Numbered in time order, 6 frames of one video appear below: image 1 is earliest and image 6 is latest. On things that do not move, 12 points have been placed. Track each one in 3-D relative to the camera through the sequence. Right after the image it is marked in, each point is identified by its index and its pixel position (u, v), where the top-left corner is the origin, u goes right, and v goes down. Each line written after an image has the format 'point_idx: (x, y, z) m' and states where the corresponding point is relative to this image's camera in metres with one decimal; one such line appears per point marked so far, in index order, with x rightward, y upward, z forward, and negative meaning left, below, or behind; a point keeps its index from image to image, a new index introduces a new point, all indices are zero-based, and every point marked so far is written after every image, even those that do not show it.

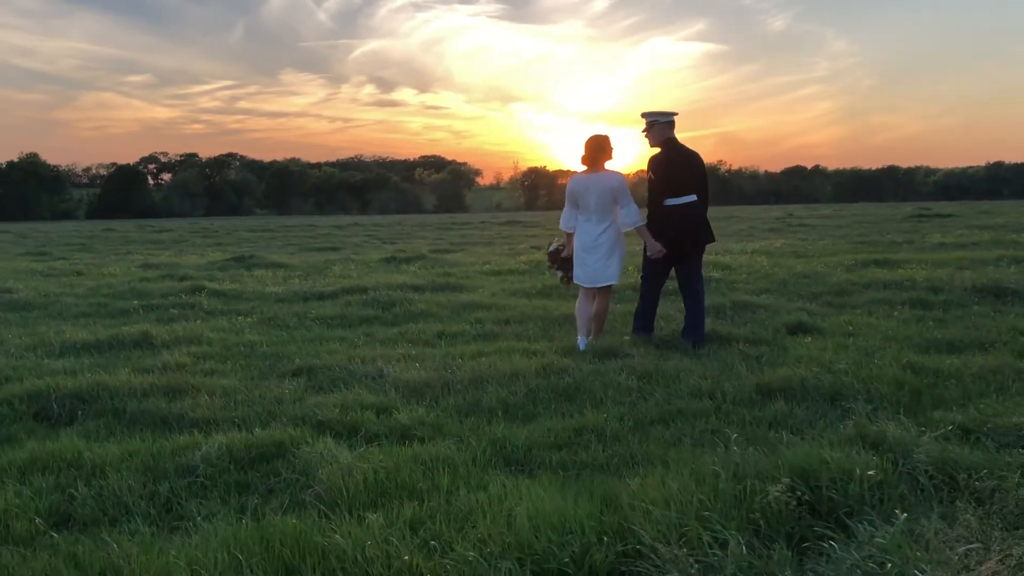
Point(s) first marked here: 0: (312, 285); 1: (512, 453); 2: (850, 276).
0: (-2.6, 0.0, +12.3) m
1: (0.0, -0.7, +4.3) m
2: (+4.2, +0.2, +11.9) m
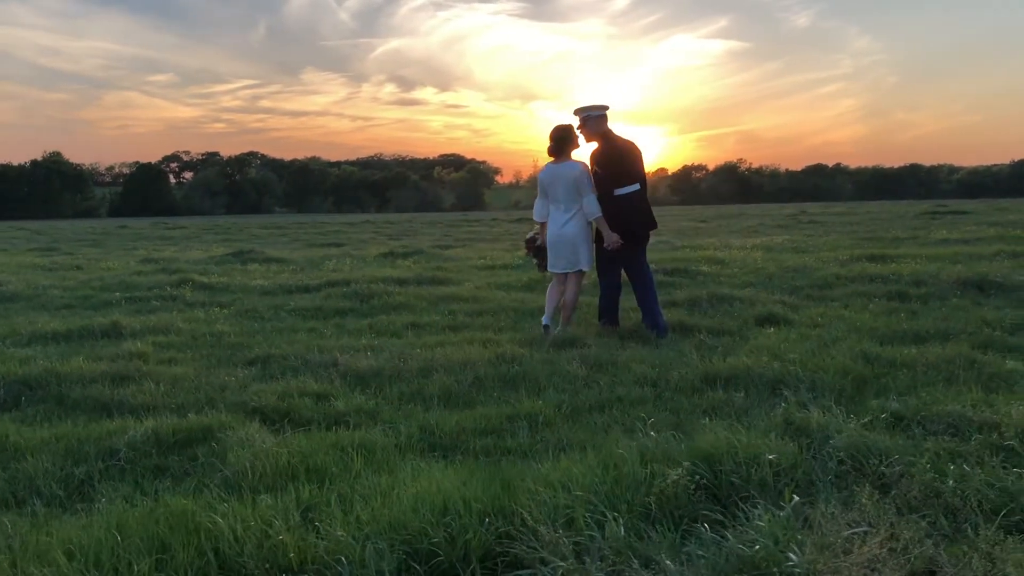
0: (-2.8, +0.1, +12.4) m
1: (-0.3, -0.7, +4.3) m
2: (+4.0, +0.2, +11.8) m
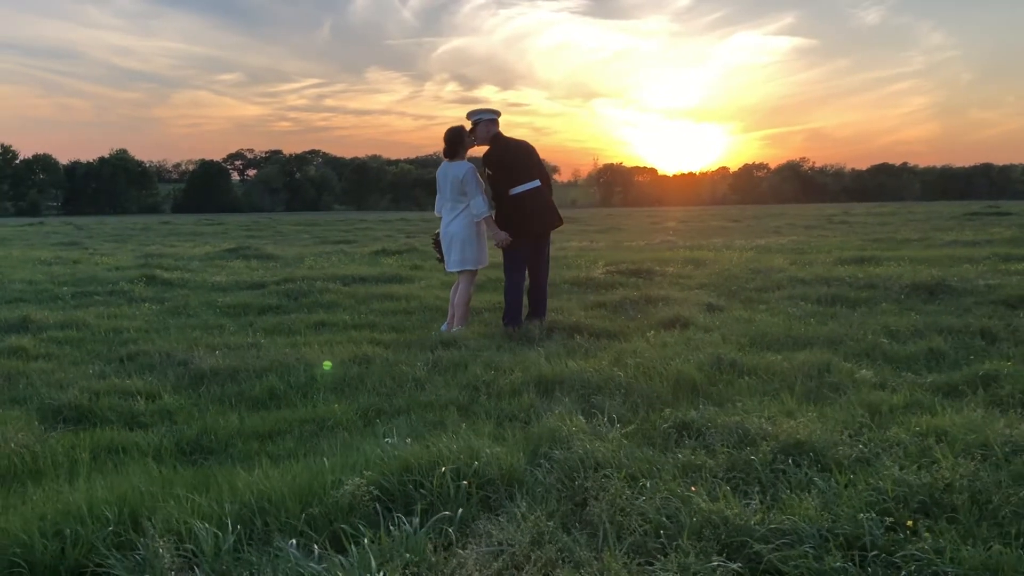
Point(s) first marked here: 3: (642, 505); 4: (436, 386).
0: (-3.3, +0.2, +12.4) m
1: (-1.3, -0.7, +4.2) m
2: (+3.5, +0.2, +11.4) m
3: (+0.4, -0.7, +2.9) m
4: (-0.4, -0.5, +5.1) m
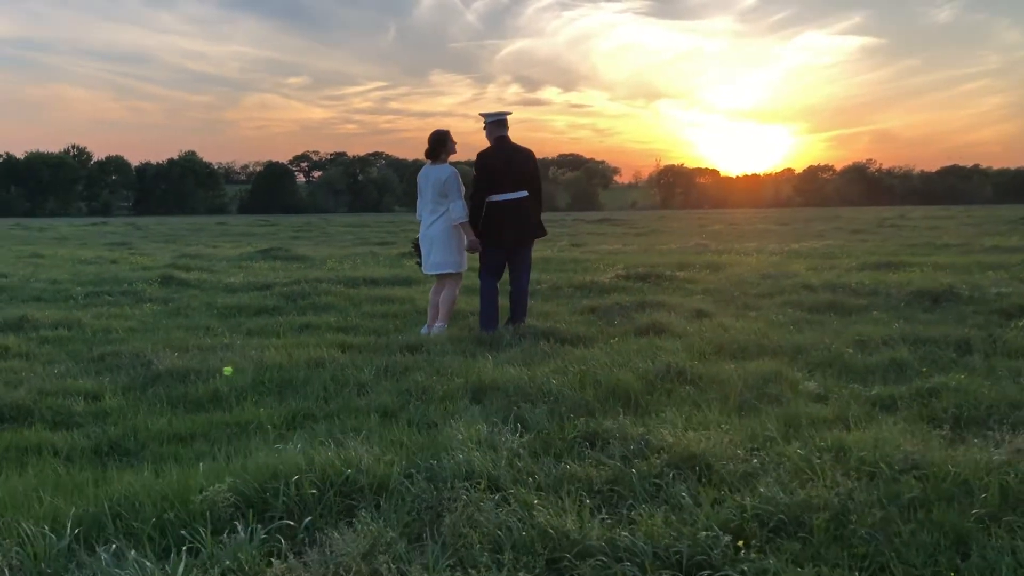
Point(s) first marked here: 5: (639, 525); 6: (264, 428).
0: (-3.1, +0.1, +12.6) m
1: (-1.7, -0.7, +4.3) m
2: (+3.6, +0.1, +11.1) m
3: (-0.1, -0.7, +2.9) m
4: (-0.7, -0.6, +5.1) m
5: (+0.4, -0.7, +2.9) m
6: (-1.2, -0.7, +4.4) m
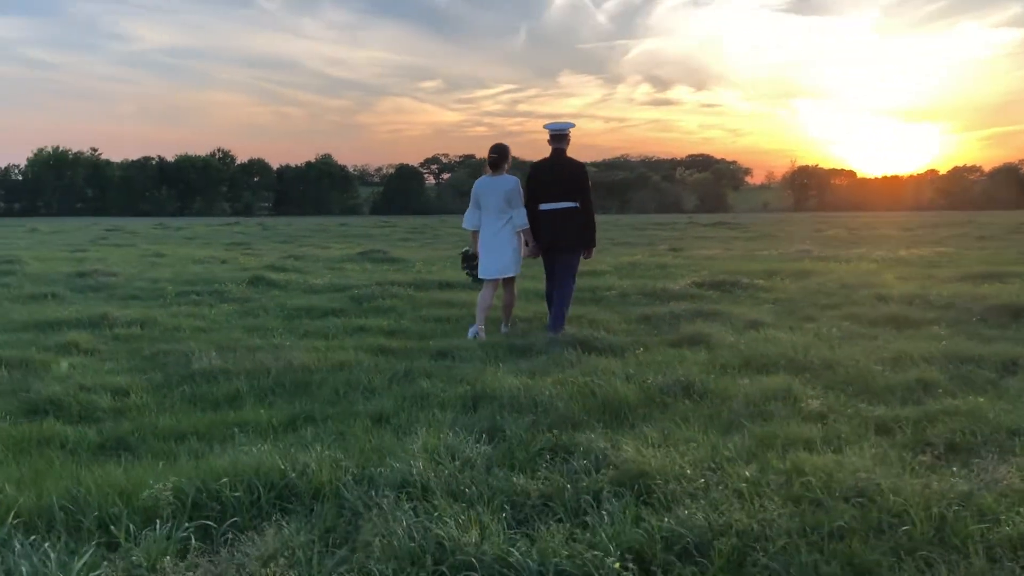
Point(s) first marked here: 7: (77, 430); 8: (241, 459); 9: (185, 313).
0: (-2.0, +0.1, +13.0) m
1: (-1.8, -0.7, +4.6) m
2: (+4.4, 0.0, +10.6) m
3: (-0.4, -0.8, +3.0) m
4: (-0.7, -0.6, +5.3) m
5: (+0.1, -0.8, +2.9) m
6: (-1.2, -0.7, +4.6) m
7: (-2.1, -0.7, +4.7) m
8: (-1.0, -0.7, +3.7) m
9: (-3.2, -0.2, +9.4) m
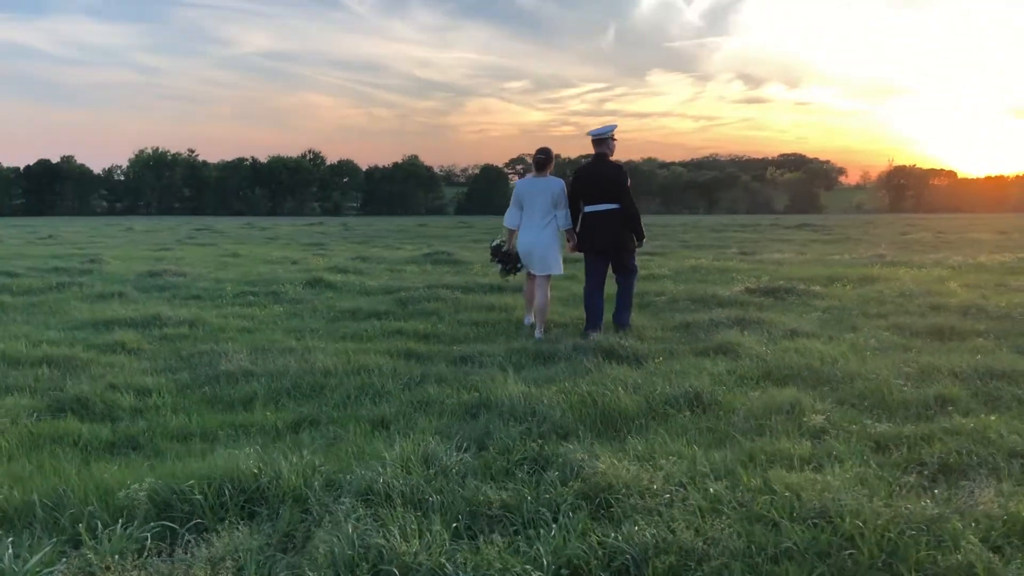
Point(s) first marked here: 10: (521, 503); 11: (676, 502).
0: (-1.3, +0.1, +13.2) m
1: (-1.8, -0.7, +4.8) m
2: (+4.9, -0.1, +10.3) m
3: (-0.5, -0.8, +3.1) m
4: (-0.7, -0.6, +5.4) m
5: (-0.1, -0.8, +2.9) m
6: (-1.3, -0.7, +4.8) m
7: (-2.2, -0.7, +4.9) m
8: (-1.2, -0.7, +3.8) m
9: (-2.8, -0.3, +9.7) m
10: (0.0, -0.8, +3.5) m
11: (+0.6, -0.8, +3.4) m
